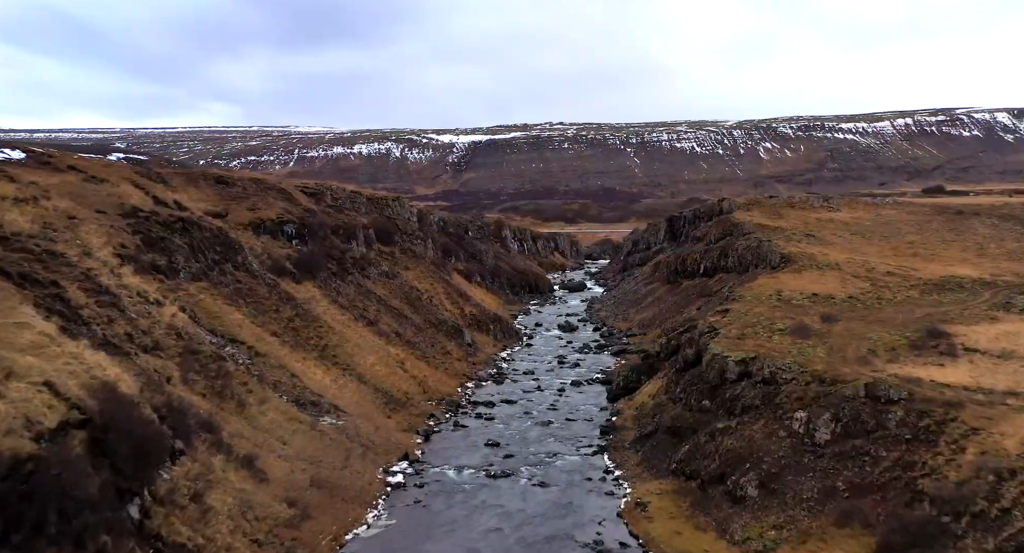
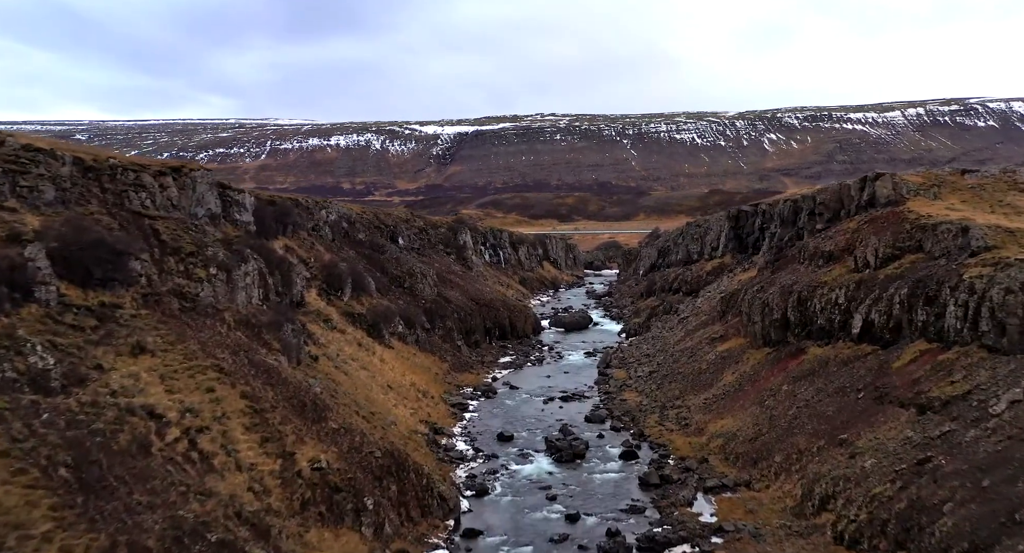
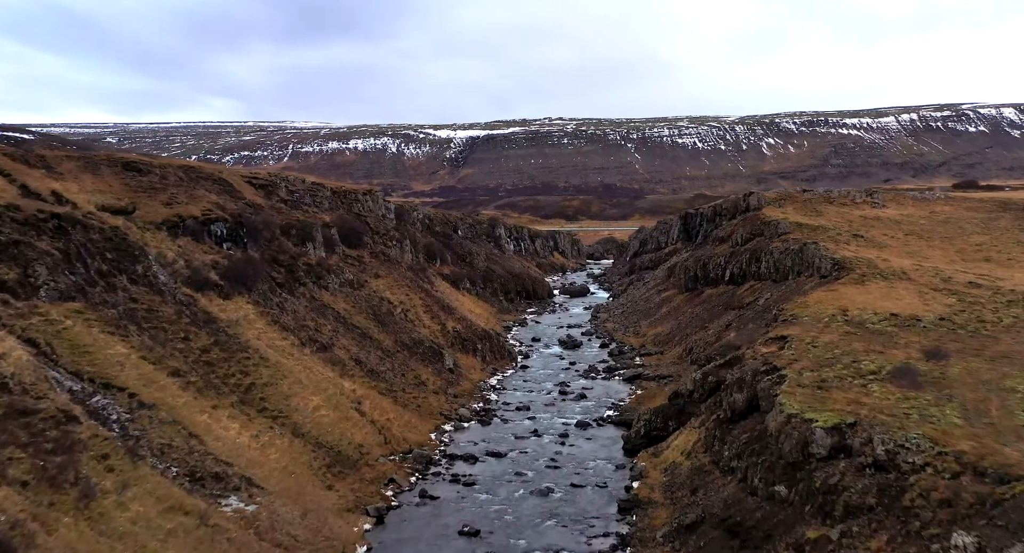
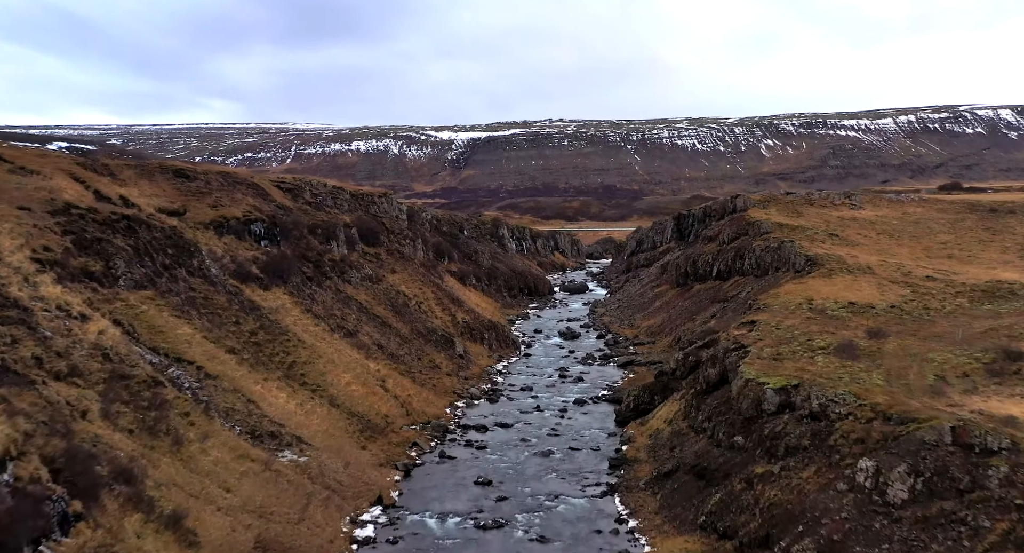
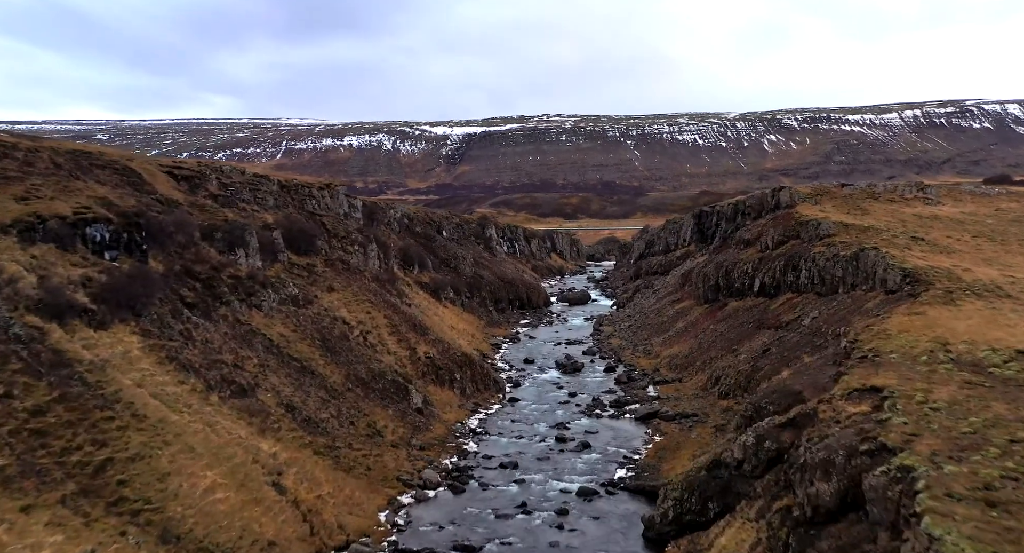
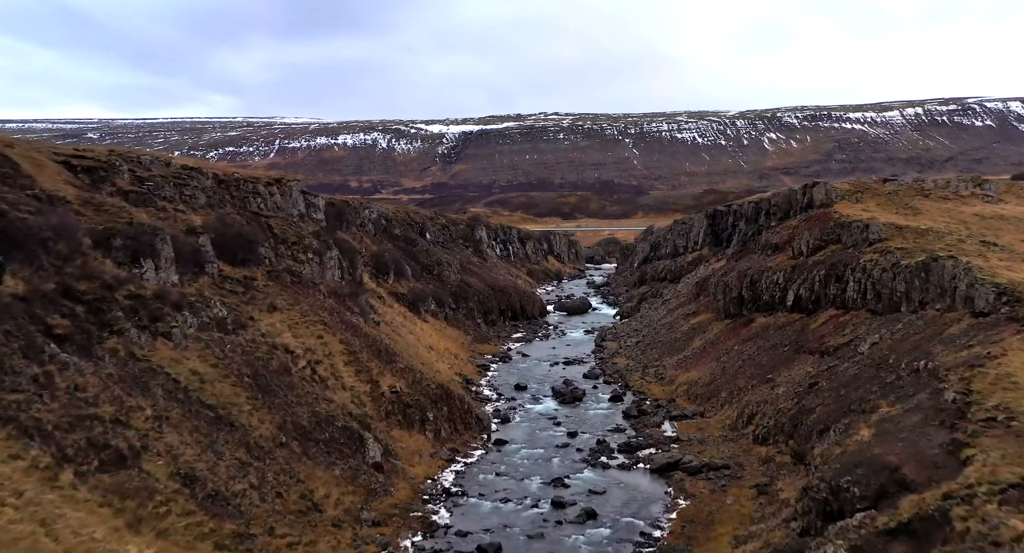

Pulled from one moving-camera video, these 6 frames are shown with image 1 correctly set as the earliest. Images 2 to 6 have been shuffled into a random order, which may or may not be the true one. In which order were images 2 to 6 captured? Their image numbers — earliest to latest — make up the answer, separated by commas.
4, 3, 5, 6, 2
